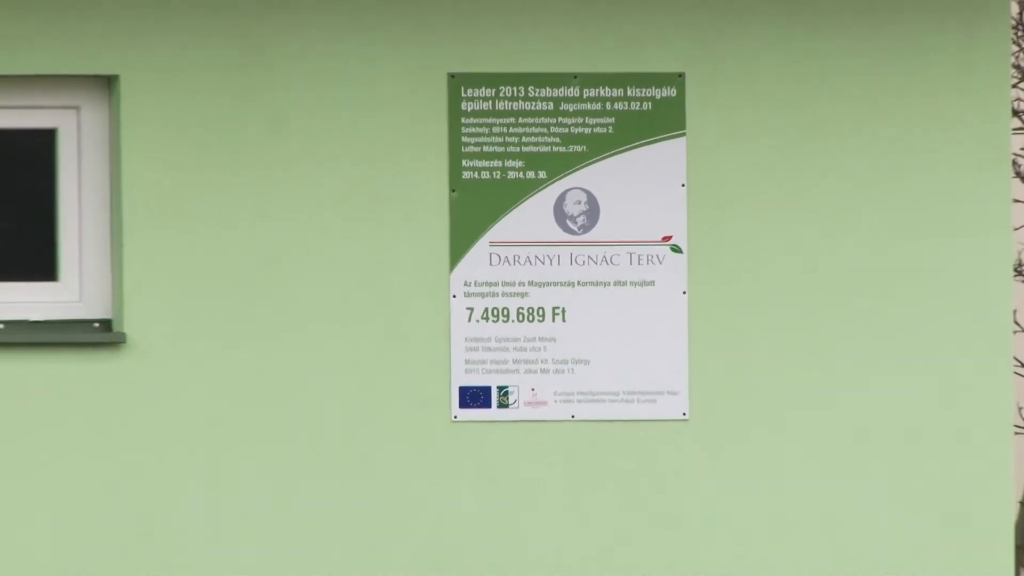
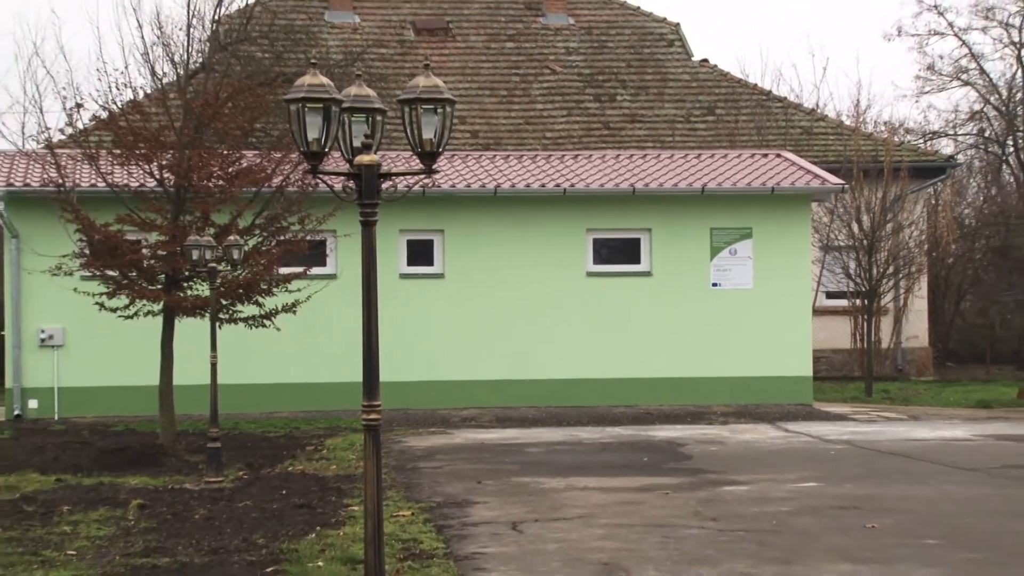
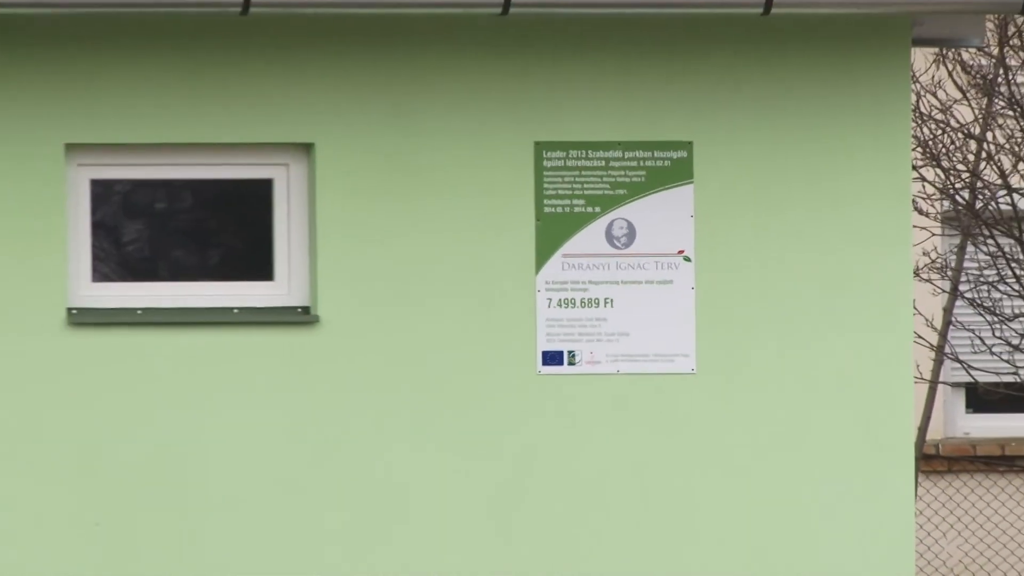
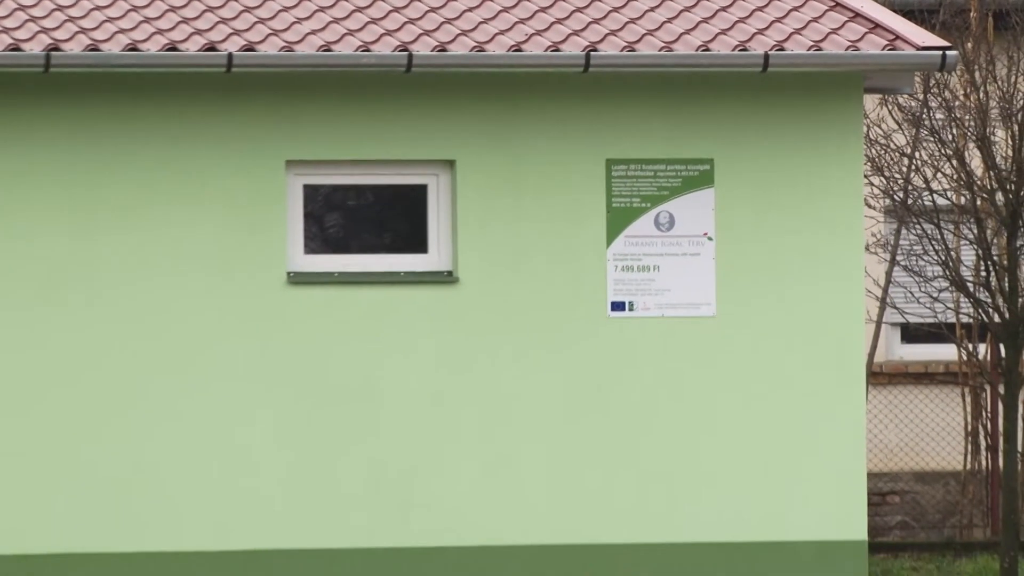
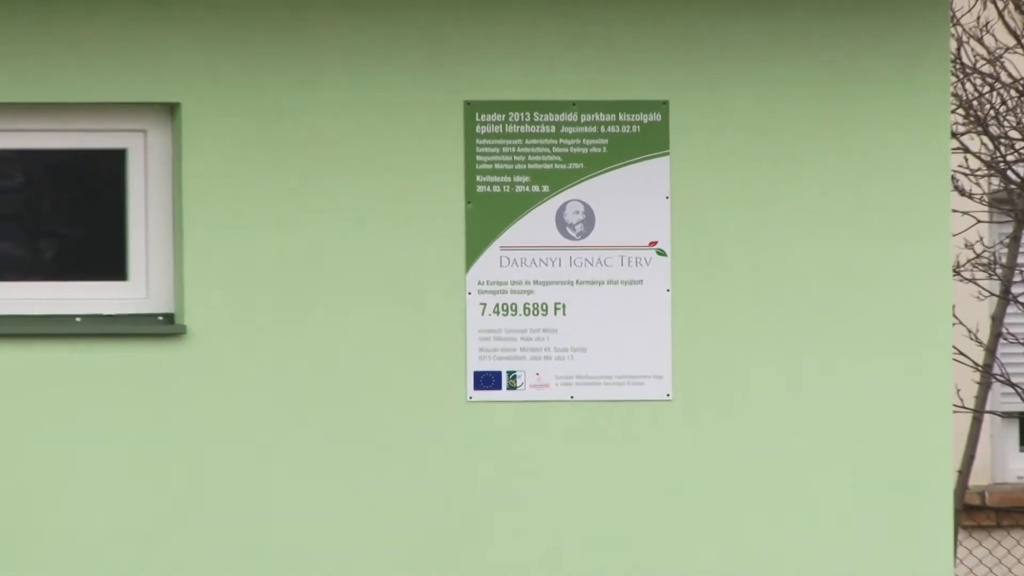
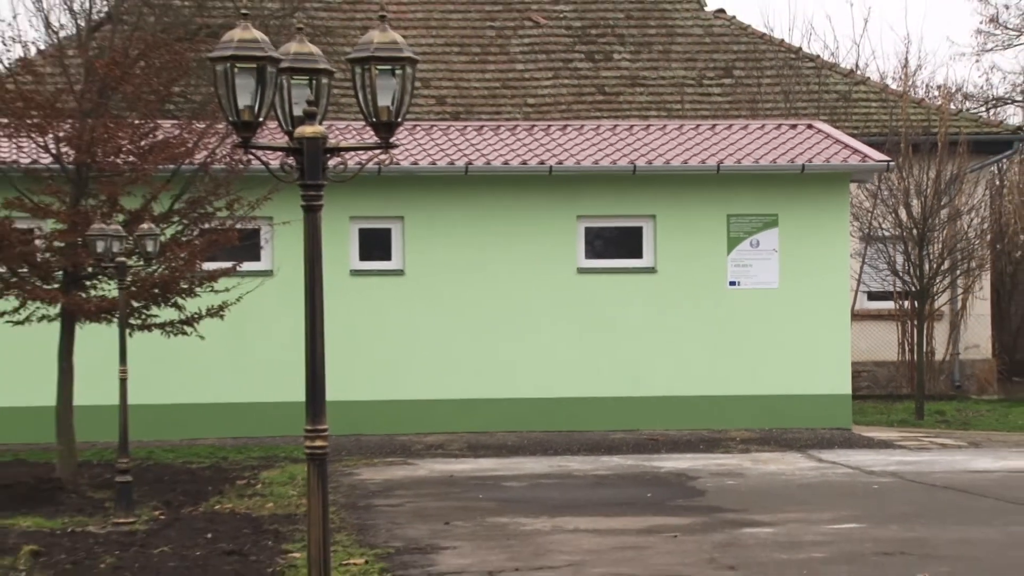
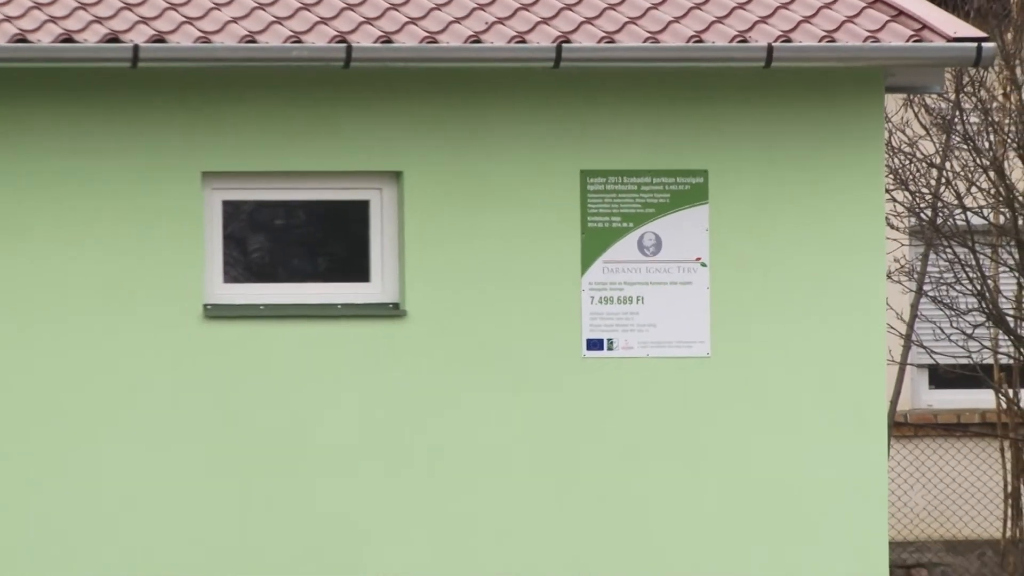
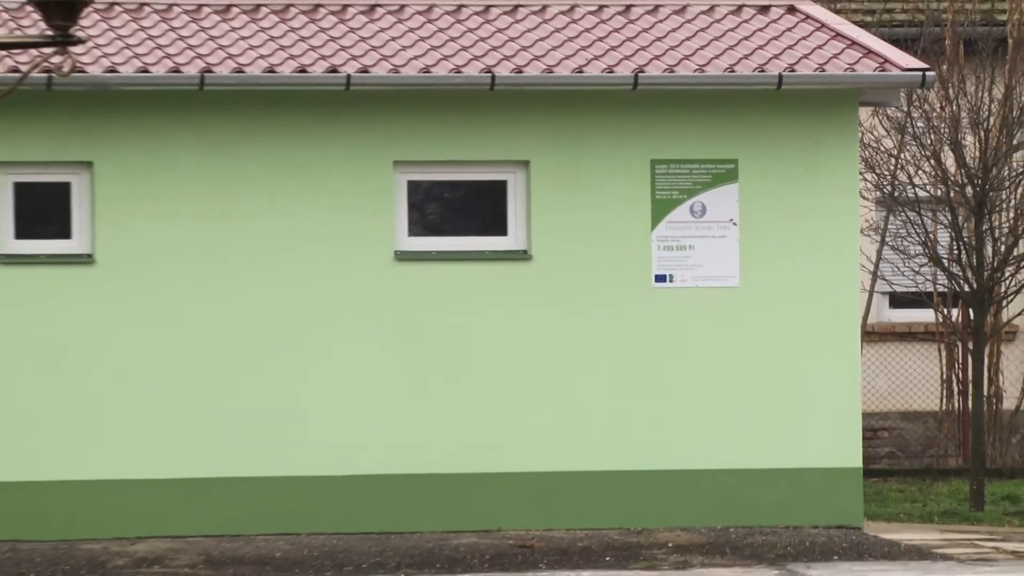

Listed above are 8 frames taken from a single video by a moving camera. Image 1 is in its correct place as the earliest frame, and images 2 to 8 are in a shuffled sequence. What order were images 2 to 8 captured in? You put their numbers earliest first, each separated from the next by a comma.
5, 3, 7, 4, 8, 6, 2
